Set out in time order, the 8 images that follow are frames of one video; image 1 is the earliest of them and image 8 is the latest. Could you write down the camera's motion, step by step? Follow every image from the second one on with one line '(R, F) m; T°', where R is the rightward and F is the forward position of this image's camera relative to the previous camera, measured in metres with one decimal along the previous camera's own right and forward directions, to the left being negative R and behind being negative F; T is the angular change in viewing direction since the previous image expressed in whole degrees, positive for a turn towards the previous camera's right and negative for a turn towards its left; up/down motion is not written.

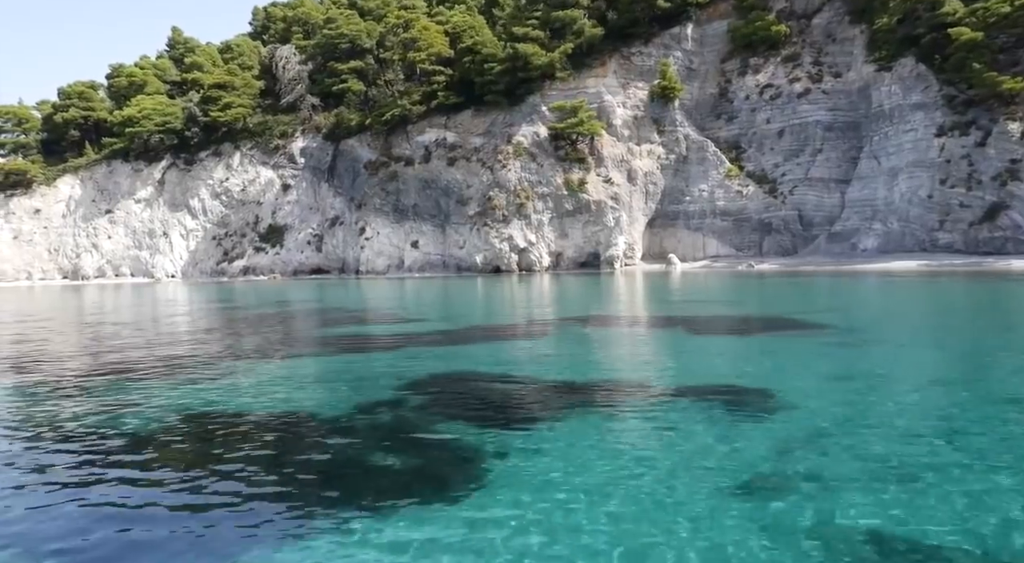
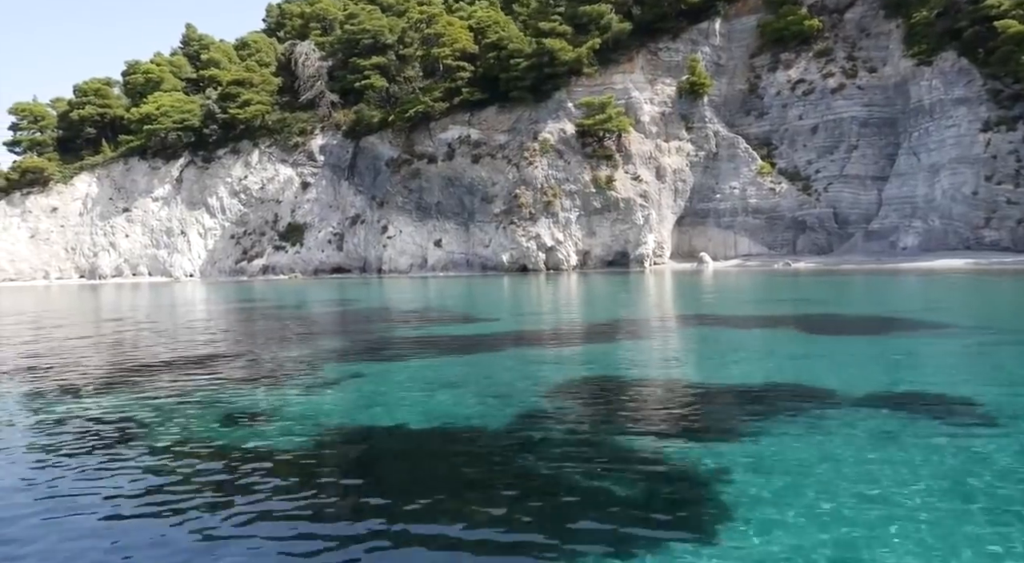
(-1.3, +0.6) m; 0°
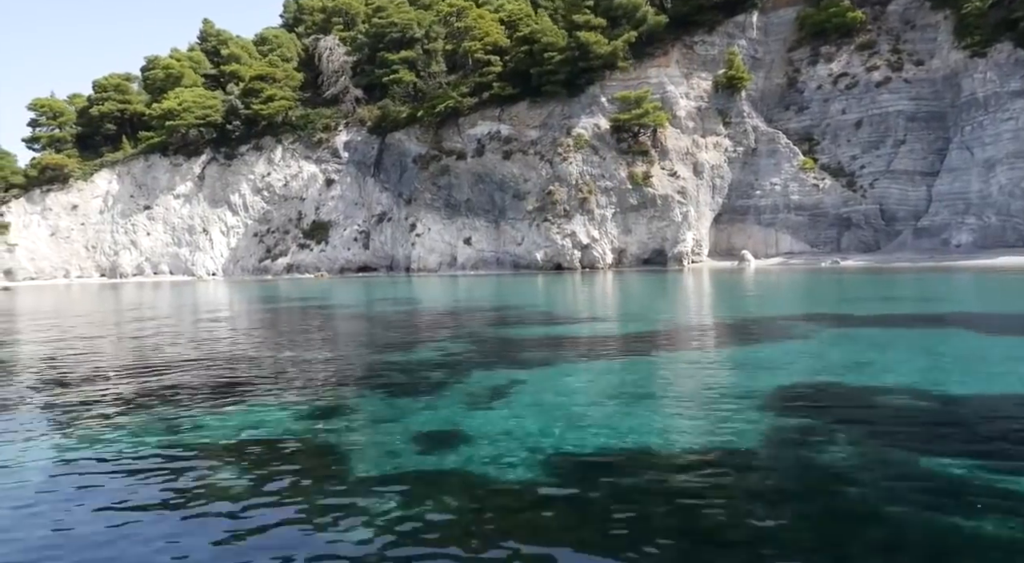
(-1.6, +0.9) m; 0°
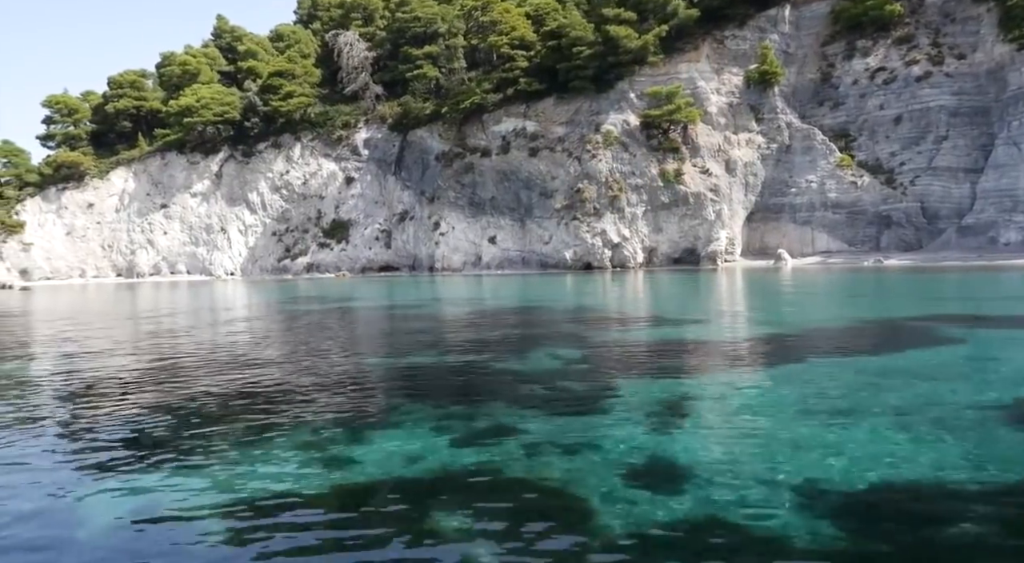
(-1.3, +0.9) m; 0°
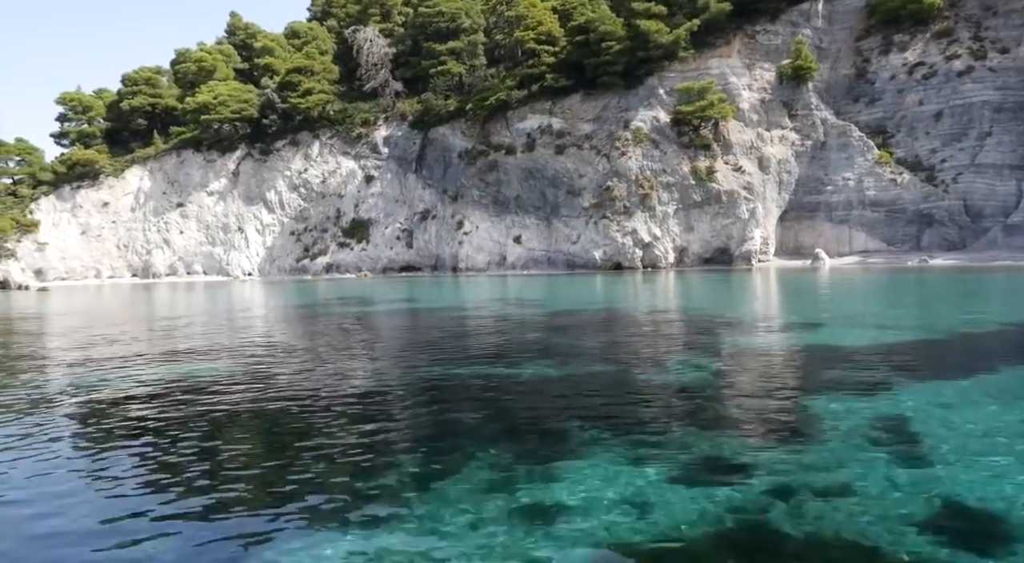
(-1.2, +0.9) m; 0°
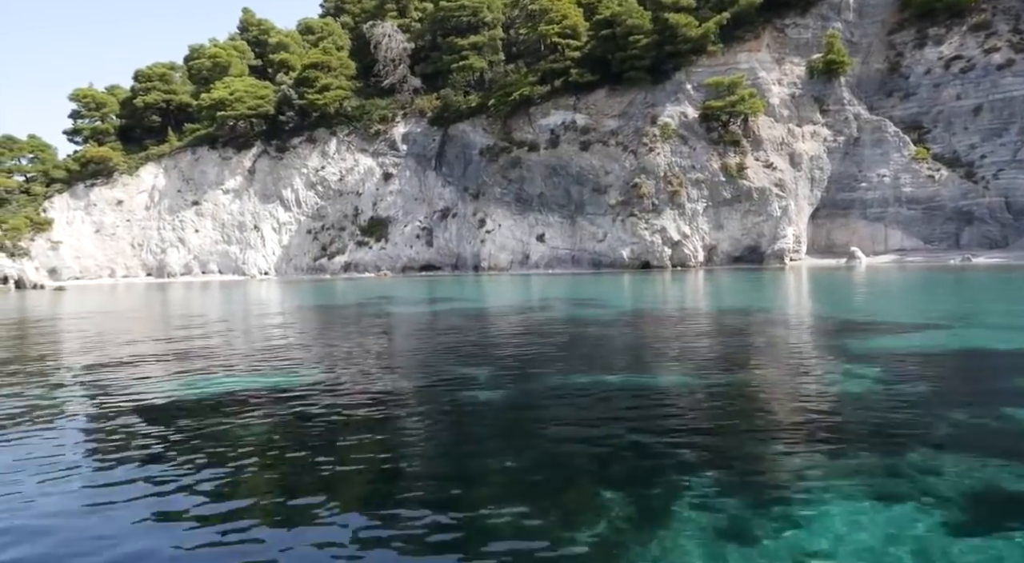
(-1.1, +0.8) m; 0°
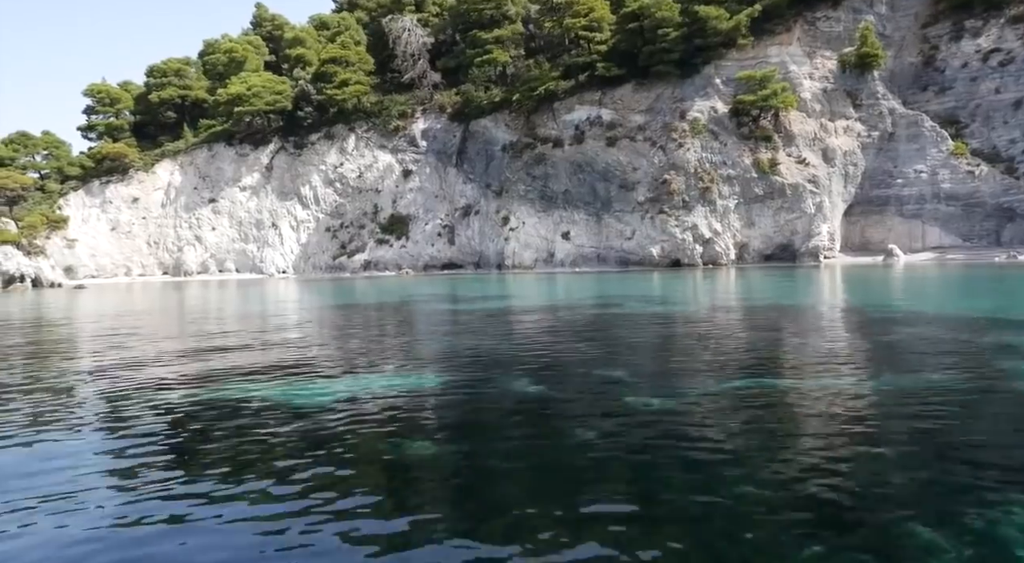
(-1.1, +0.7) m; 0°
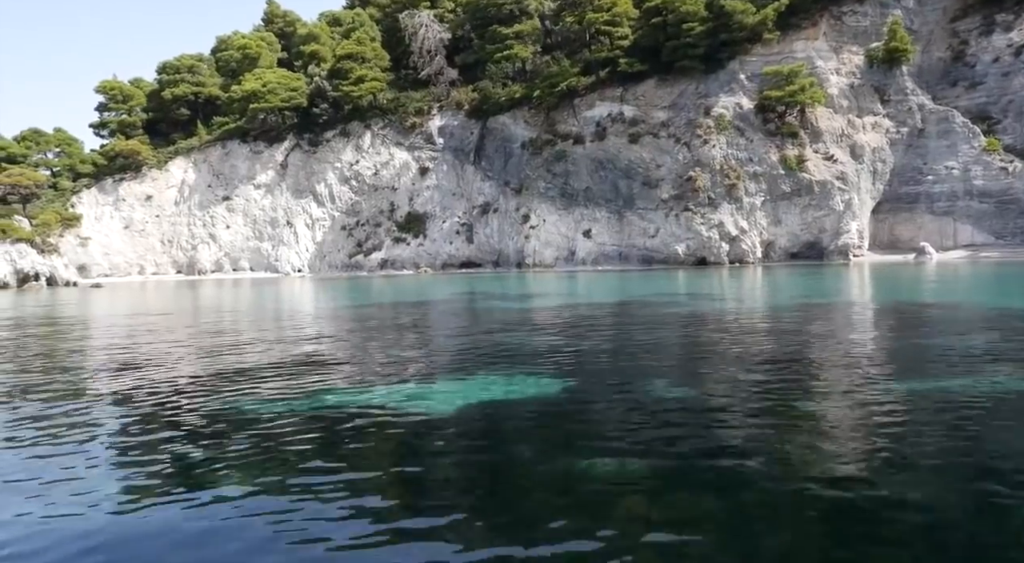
(-0.9, +0.6) m; 0°
